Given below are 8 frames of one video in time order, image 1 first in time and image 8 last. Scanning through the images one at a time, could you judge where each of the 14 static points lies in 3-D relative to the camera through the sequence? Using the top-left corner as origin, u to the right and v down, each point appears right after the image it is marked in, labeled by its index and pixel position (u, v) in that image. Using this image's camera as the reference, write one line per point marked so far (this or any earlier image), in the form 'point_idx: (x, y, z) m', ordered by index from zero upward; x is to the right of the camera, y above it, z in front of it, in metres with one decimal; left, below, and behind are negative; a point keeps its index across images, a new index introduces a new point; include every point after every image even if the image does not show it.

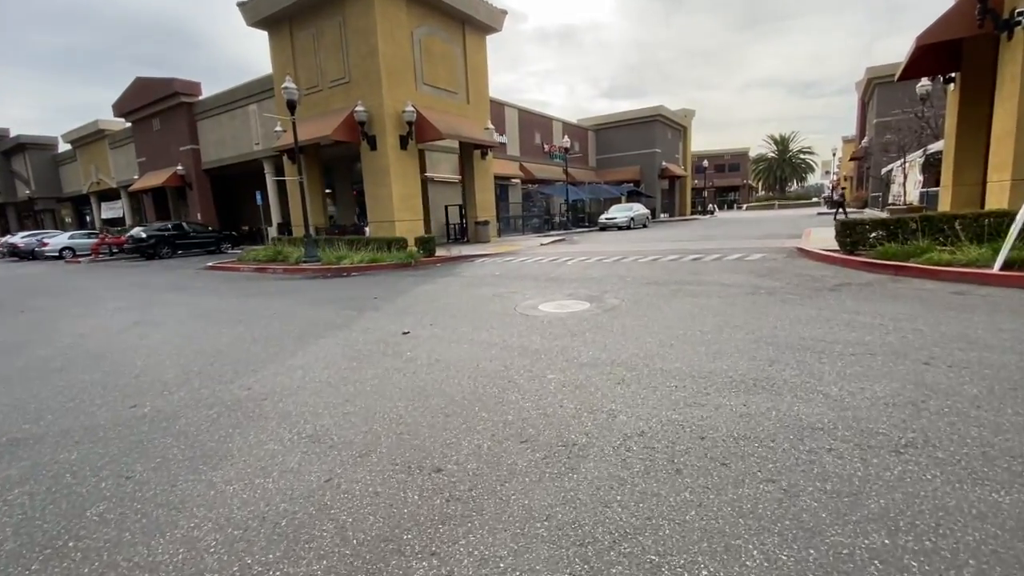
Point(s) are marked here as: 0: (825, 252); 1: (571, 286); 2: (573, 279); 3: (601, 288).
0: (+6.5, +0.7, +10.0) m
1: (+1.1, 0.0, +9.1) m
2: (+1.2, +0.2, +10.1) m
3: (+1.6, 0.0, +8.7) m
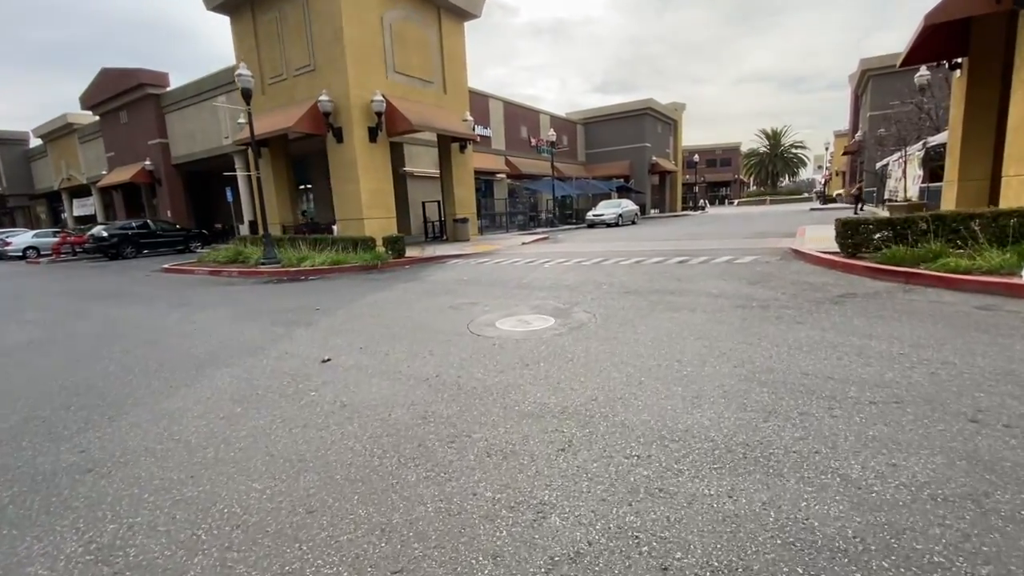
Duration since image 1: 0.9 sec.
0: (+5.8, +0.6, +9.0) m
1: (+0.4, -0.1, +8.1) m
2: (+0.5, 0.0, +9.0) m
3: (+0.9, -0.2, +7.6) m
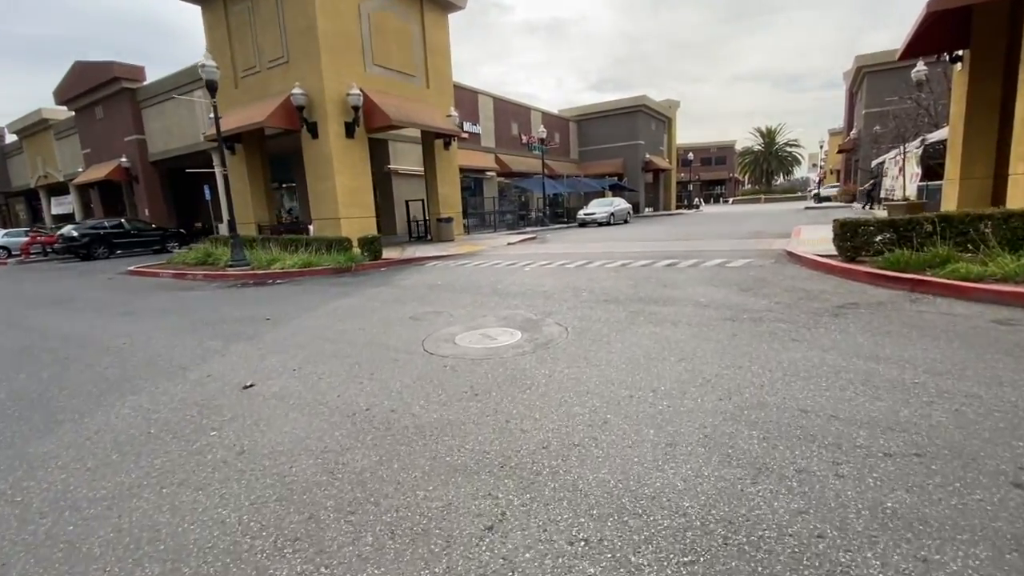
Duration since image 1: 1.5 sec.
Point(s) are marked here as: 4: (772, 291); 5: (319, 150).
0: (+5.3, +0.5, +8.3) m
1: (-0.1, -0.2, +7.4) m
2: (+0.1, -0.1, +8.3) m
3: (+0.5, -0.3, +6.9) m
4: (+3.8, 0.0, +7.0) m
5: (-6.4, +4.6, +16.0) m
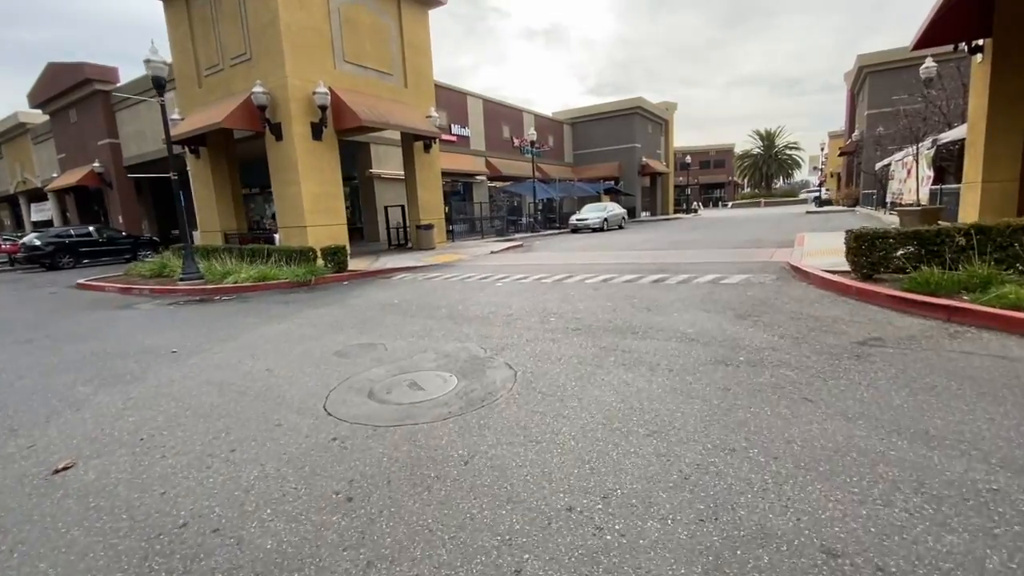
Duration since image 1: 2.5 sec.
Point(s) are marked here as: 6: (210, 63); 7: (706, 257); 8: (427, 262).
0: (+4.7, +0.2, +7.1) m
1: (-0.7, -0.6, +6.1) m
2: (-0.6, -0.4, +7.1) m
3: (-0.1, -0.6, +5.7) m
4: (+3.2, -0.4, +5.8) m
5: (-7.0, +4.1, +14.8) m
6: (-10.2, +7.6, +16.4) m
7: (+4.6, +0.7, +11.5) m
8: (-2.6, +0.8, +14.8) m
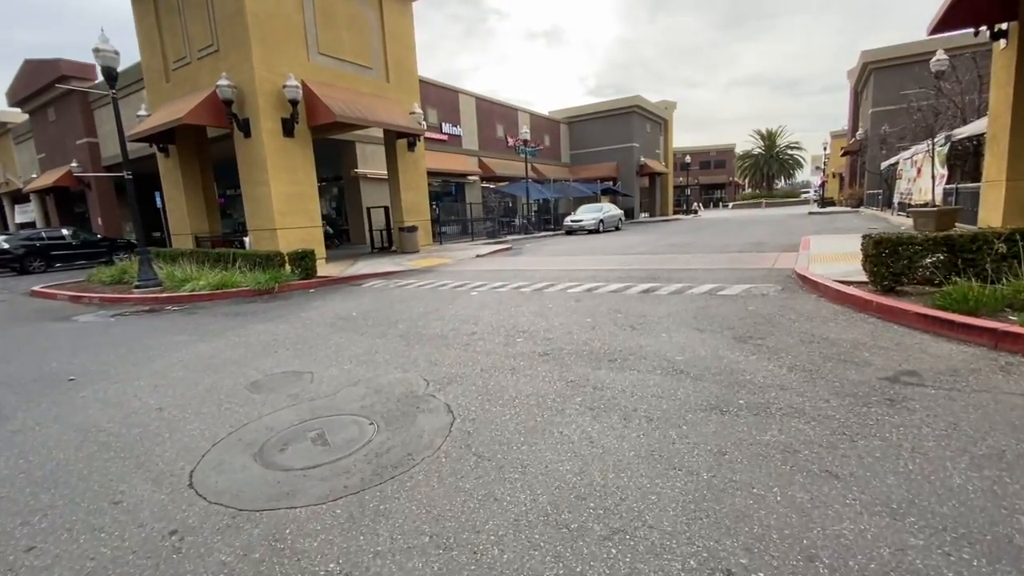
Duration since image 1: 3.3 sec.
0: (+4.2, 0.0, +6.2) m
1: (-1.1, -0.8, +5.2) m
2: (-1.0, -0.6, +6.1) m
3: (-0.6, -0.8, +4.7) m
4: (+2.7, -0.5, +4.8) m
5: (-7.4, +3.9, +13.8) m
6: (-10.7, +7.4, +15.5) m
7: (+4.1, +0.5, +10.5) m
8: (-3.0, +0.6, +13.8) m
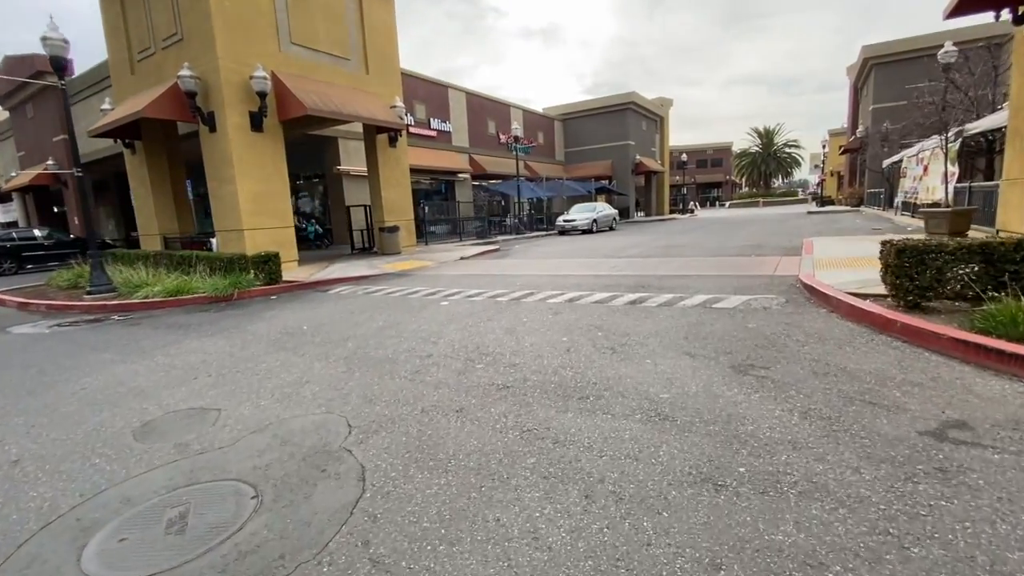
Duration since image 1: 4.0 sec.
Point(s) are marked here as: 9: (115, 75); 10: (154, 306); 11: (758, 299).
0: (+3.8, -0.2, +5.3) m
1: (-1.5, -0.9, +4.3) m
2: (-1.4, -0.8, +5.2) m
3: (-1.0, -1.0, +3.8) m
4: (+2.3, -0.7, +4.0) m
5: (-7.9, +3.8, +12.9) m
6: (-11.1, +7.3, +14.5) m
7: (+3.7, +0.4, +9.7) m
8: (-3.5, +0.5, +12.9) m
9: (-12.7, +6.8, +15.6) m
10: (-7.3, -0.4, +9.9) m
11: (+3.3, -0.1, +6.5) m
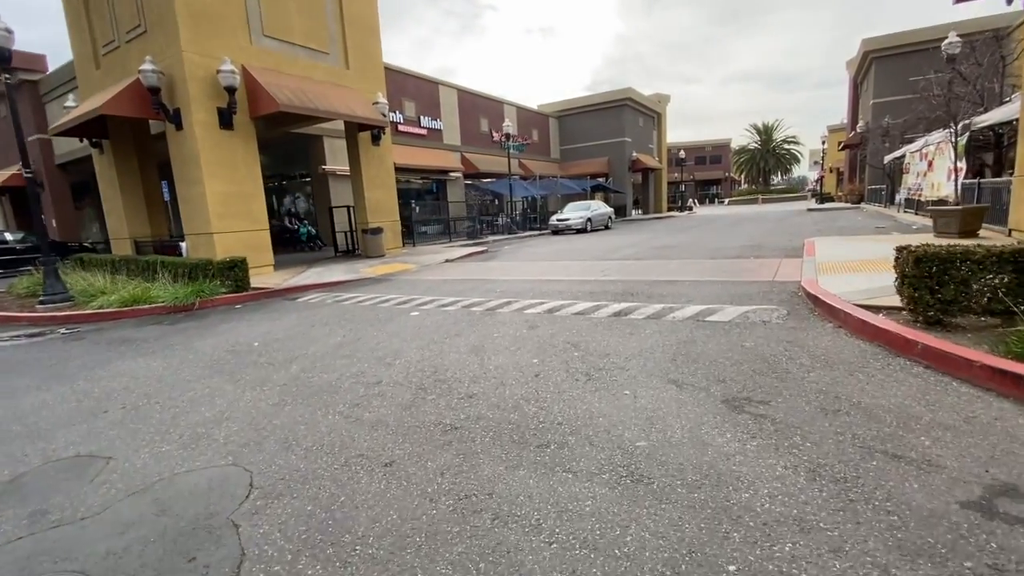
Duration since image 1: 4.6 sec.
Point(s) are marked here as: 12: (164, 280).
0: (+3.5, -0.3, +4.7) m
1: (-1.9, -1.1, +3.6) m
2: (-1.8, -0.9, +4.6) m
3: (-1.4, -1.1, +3.2) m
4: (+1.9, -0.8, +3.3) m
5: (-8.3, +3.6, +12.2) m
6: (-11.5, +7.1, +13.8) m
7: (+3.3, +0.3, +9.0) m
8: (-3.8, +0.3, +12.2) m
9: (-13.2, +6.6, +14.9) m
10: (-7.7, -0.5, +9.3) m
11: (+2.9, -0.3, +5.8) m
12: (-7.7, +0.2, +10.8) m
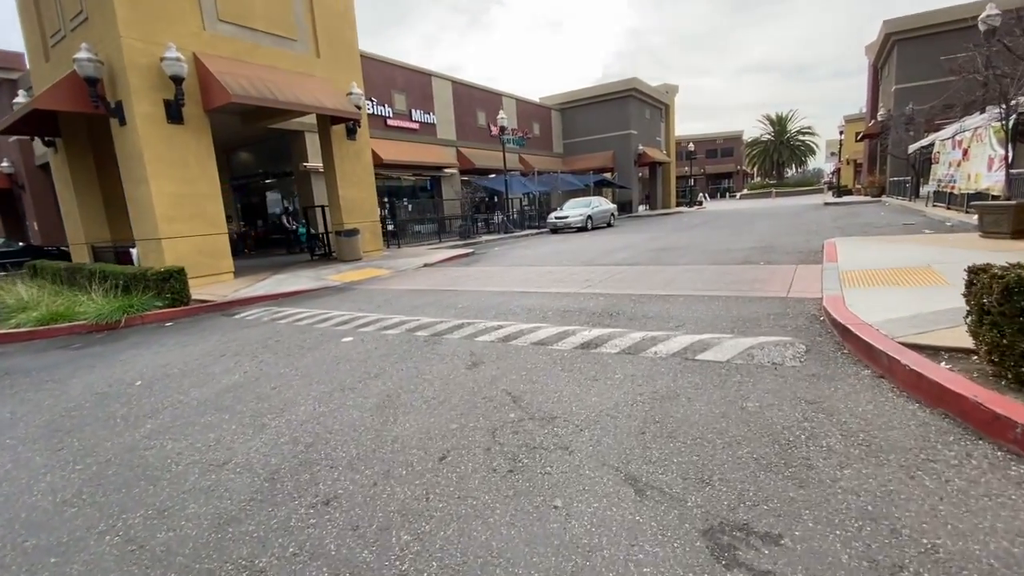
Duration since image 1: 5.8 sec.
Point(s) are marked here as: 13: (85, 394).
0: (+2.8, -0.5, +3.3) m
1: (-2.6, -1.4, +2.4) m
2: (-2.4, -1.2, +3.3) m
3: (-2.0, -1.4, +1.9) m
4: (+1.3, -1.1, +1.9) m
5: (-8.8, +3.4, +11.1) m
6: (-12.0, +6.8, +12.7) m
7: (+2.8, +0.1, +7.6) m
8: (-4.3, +0.1, +11.0) m
9: (-13.6, +6.4, +13.8) m
10: (-8.2, -0.8, +8.1) m
11: (+2.3, -0.5, +4.4) m
12: (-8.2, -0.1, +9.6) m
13: (-4.4, -1.1, +5.0) m
